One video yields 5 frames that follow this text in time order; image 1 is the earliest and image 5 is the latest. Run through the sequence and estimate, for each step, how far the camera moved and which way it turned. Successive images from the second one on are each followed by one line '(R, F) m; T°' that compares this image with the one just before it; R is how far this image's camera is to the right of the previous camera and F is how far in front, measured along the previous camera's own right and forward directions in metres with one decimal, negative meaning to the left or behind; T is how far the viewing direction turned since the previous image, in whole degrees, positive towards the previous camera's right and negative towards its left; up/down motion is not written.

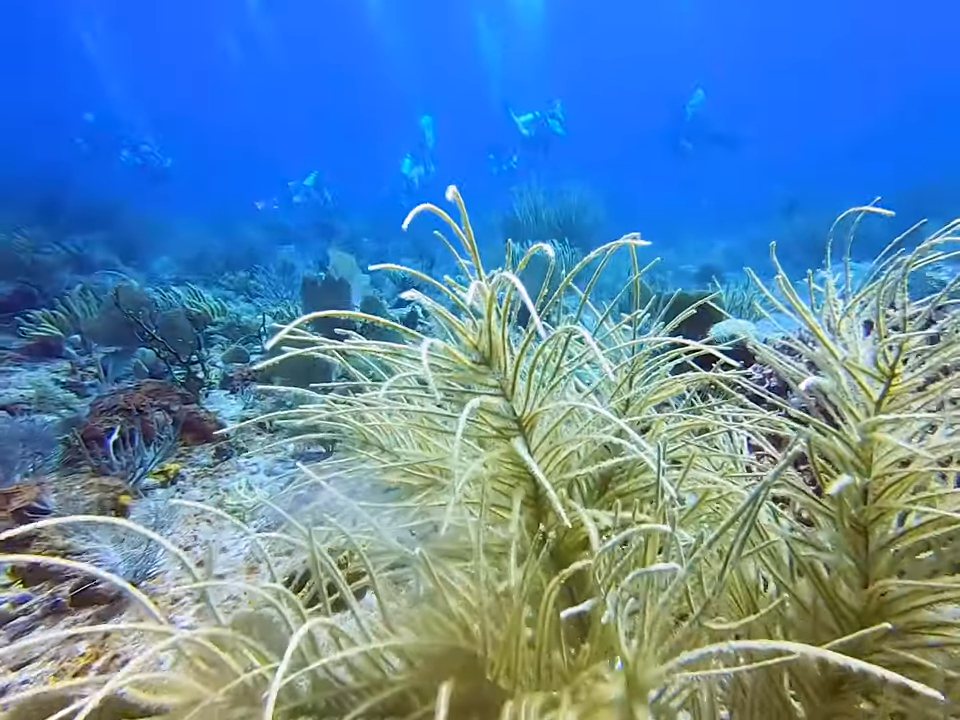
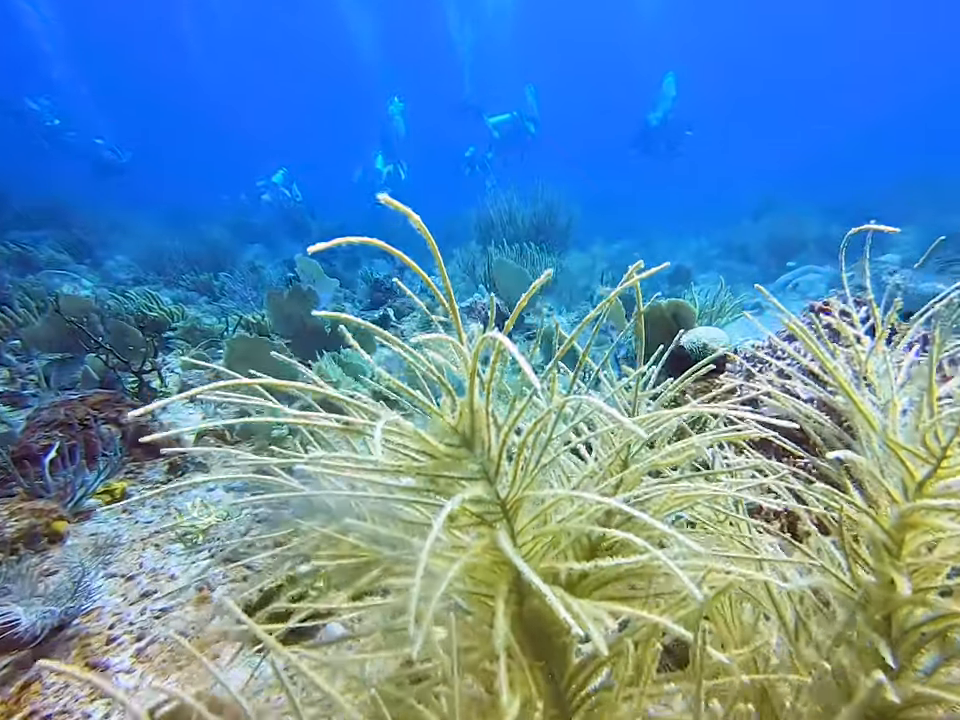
(0.0, +0.1) m; +3°
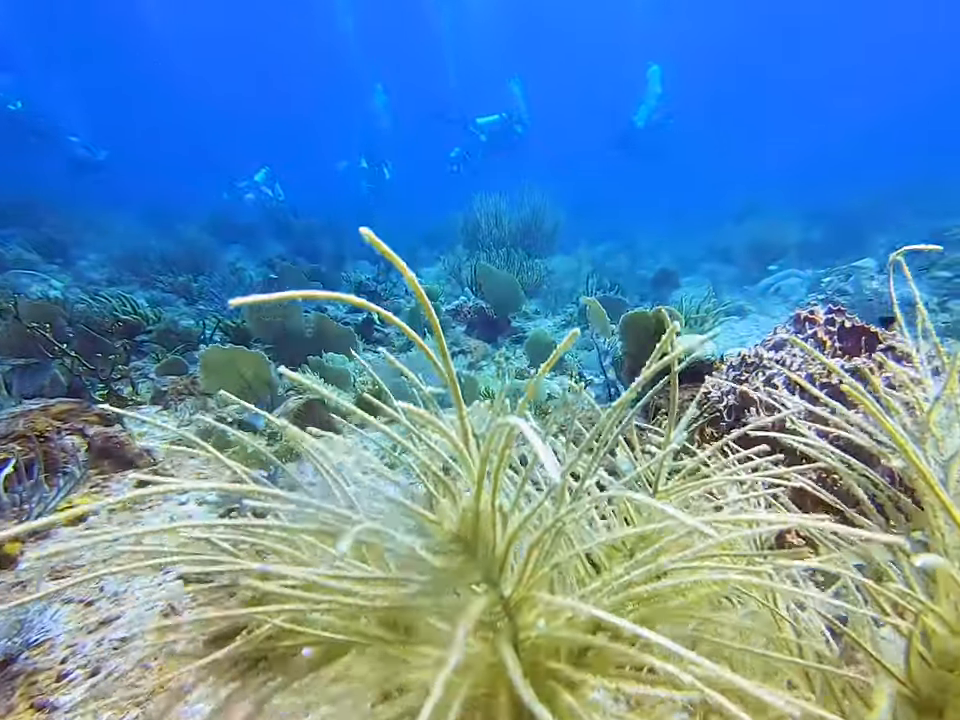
(0.0, +0.1) m; +2°
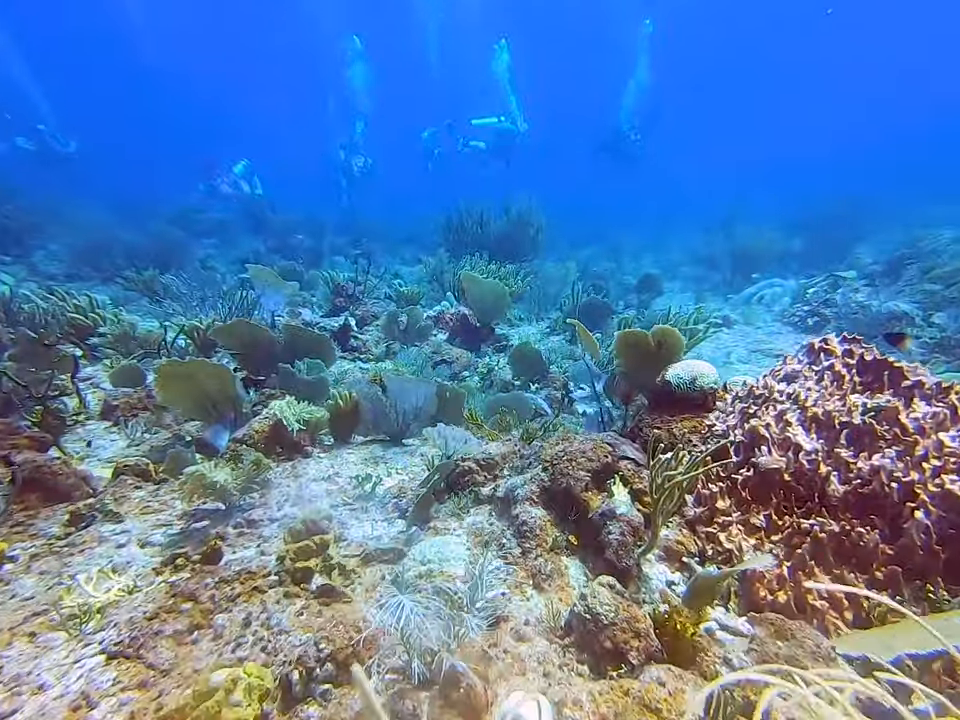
(0.0, +0.3) m; +2°
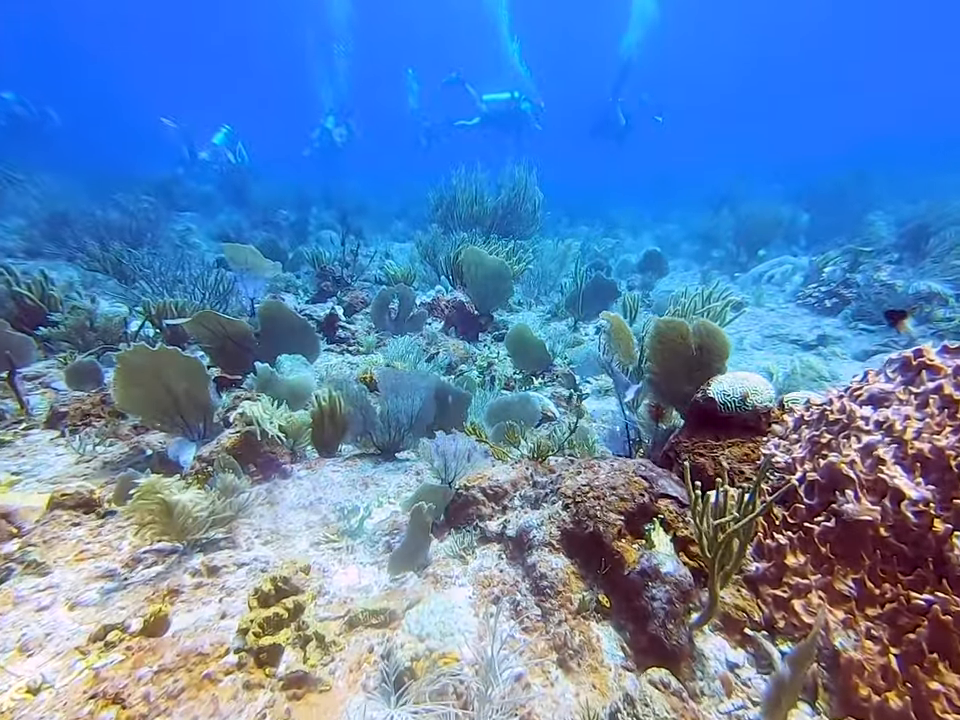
(-0.1, +0.5) m; +1°
